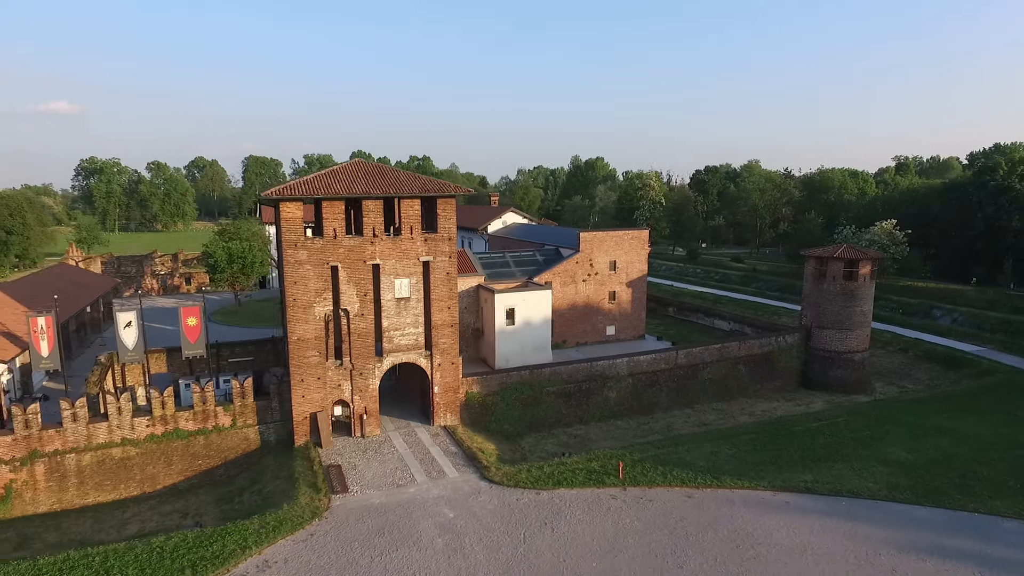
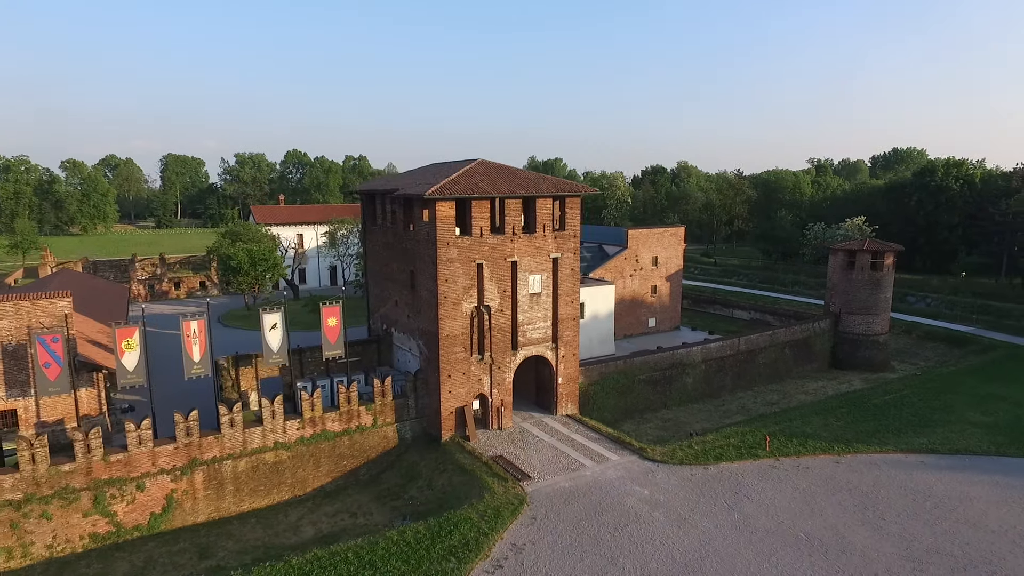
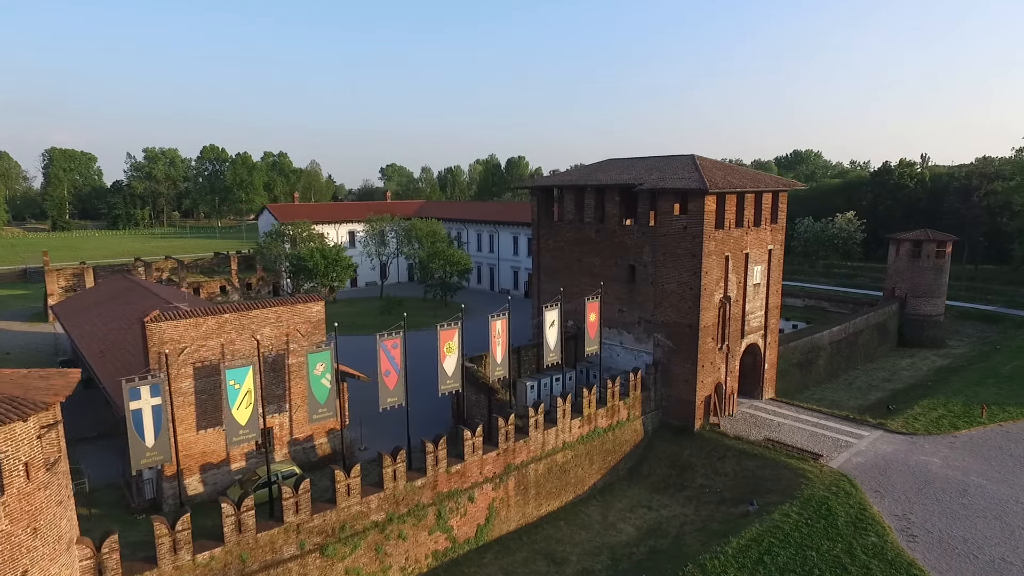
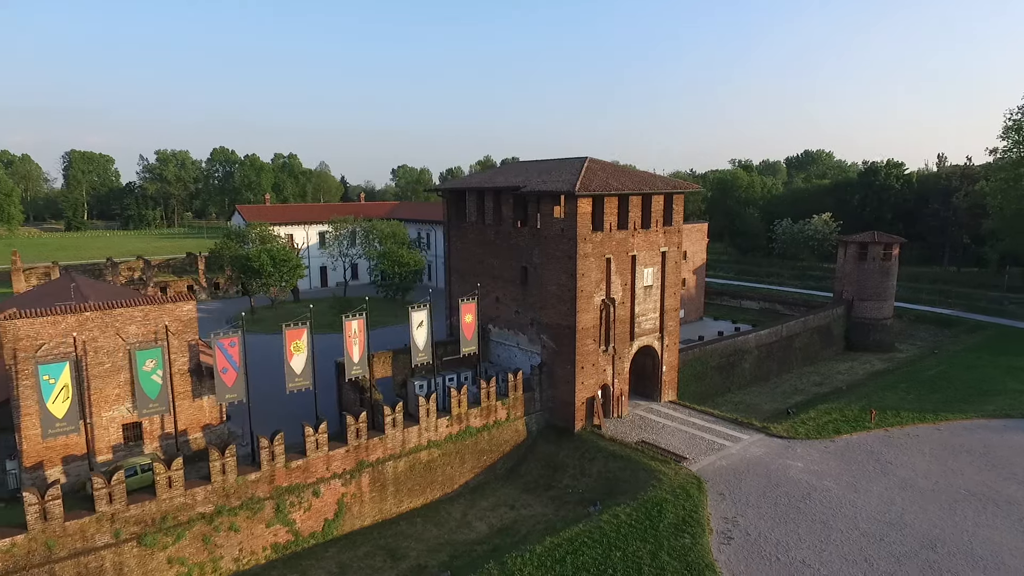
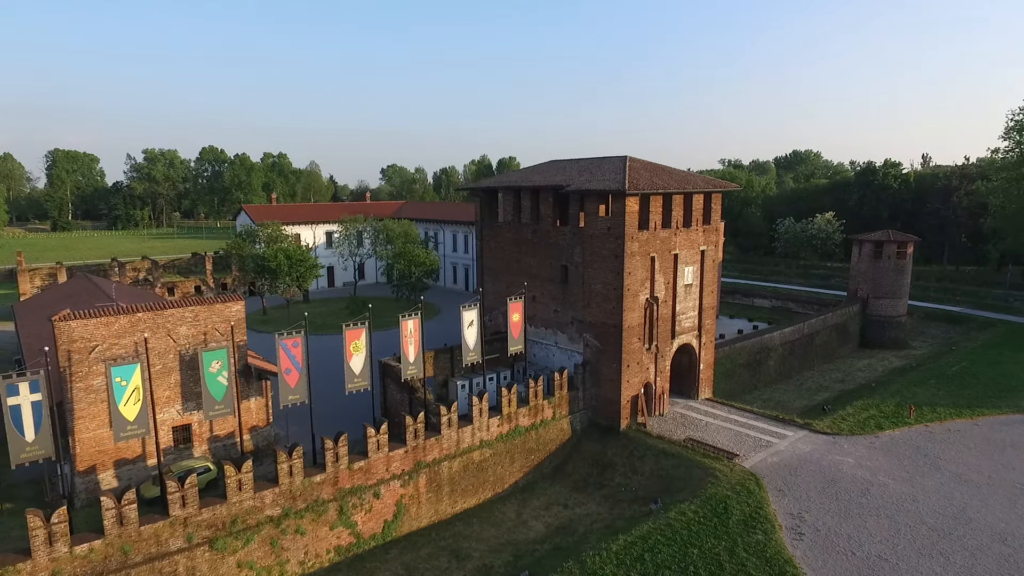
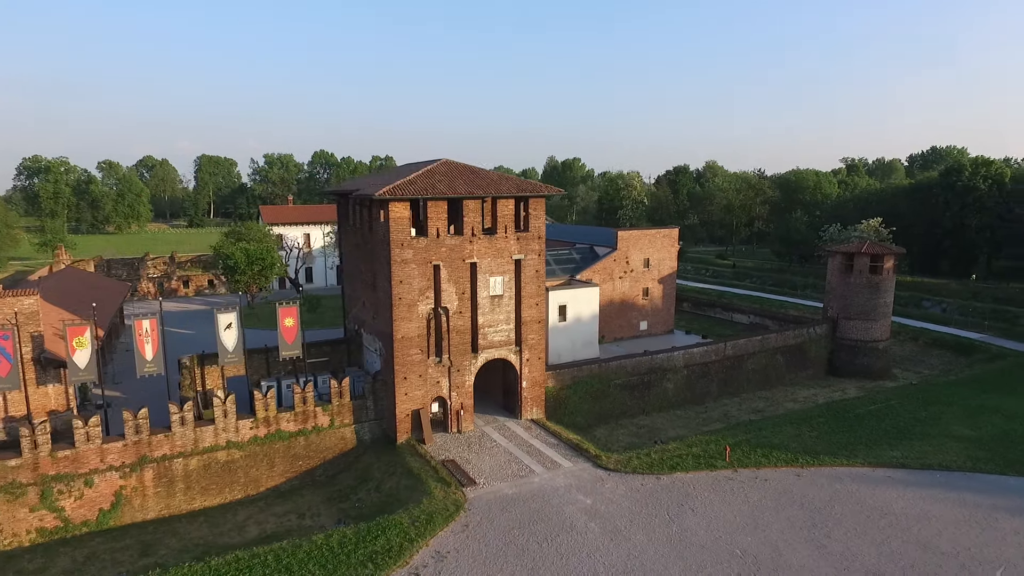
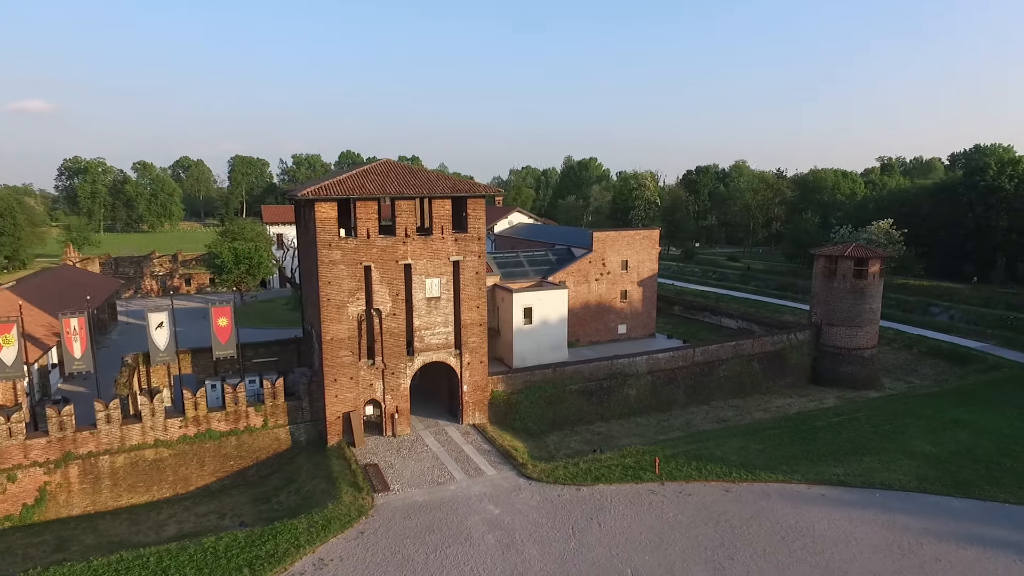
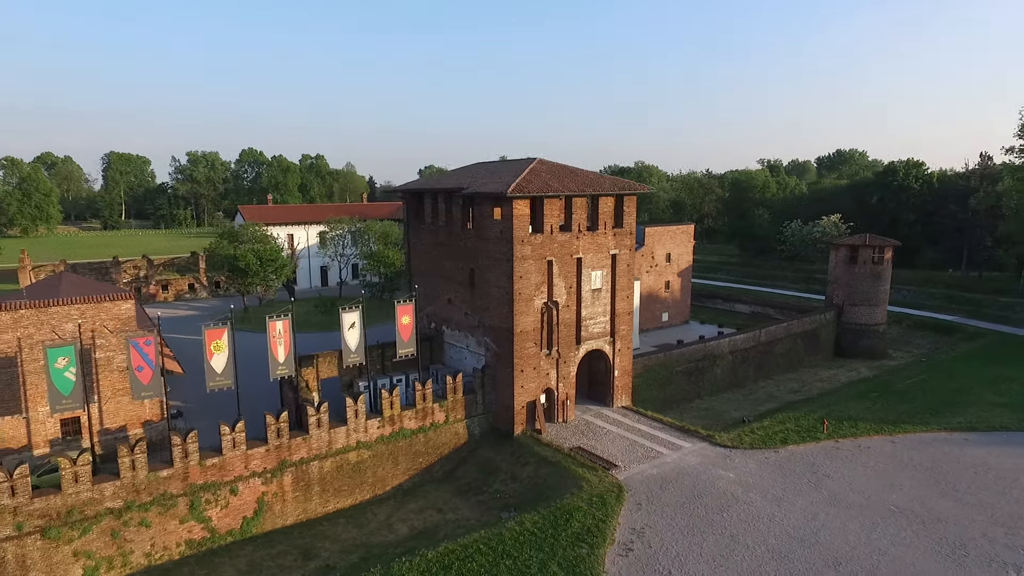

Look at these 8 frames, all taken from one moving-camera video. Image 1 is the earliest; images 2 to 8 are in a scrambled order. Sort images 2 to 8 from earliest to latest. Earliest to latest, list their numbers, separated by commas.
7, 6, 2, 8, 4, 5, 3
